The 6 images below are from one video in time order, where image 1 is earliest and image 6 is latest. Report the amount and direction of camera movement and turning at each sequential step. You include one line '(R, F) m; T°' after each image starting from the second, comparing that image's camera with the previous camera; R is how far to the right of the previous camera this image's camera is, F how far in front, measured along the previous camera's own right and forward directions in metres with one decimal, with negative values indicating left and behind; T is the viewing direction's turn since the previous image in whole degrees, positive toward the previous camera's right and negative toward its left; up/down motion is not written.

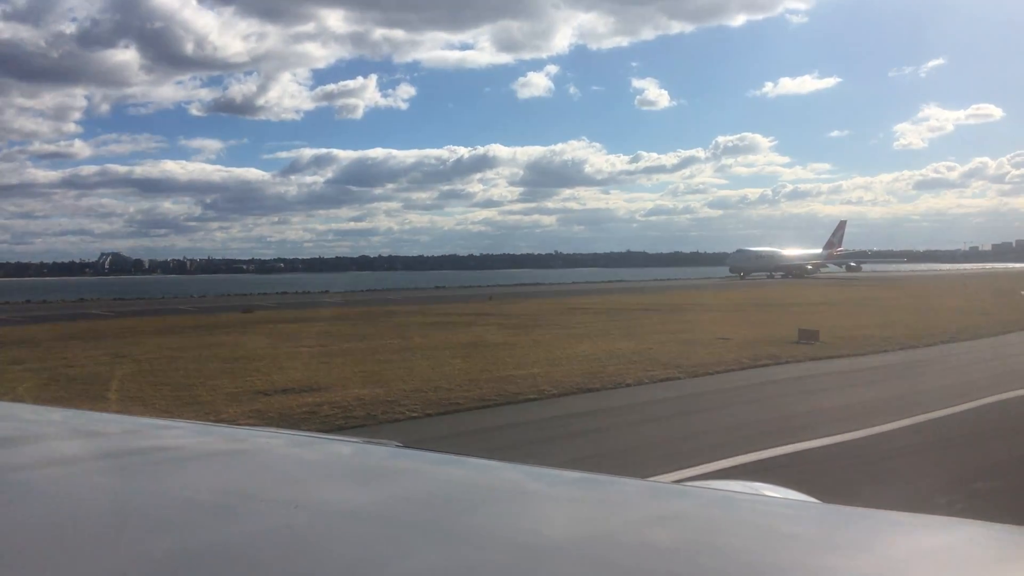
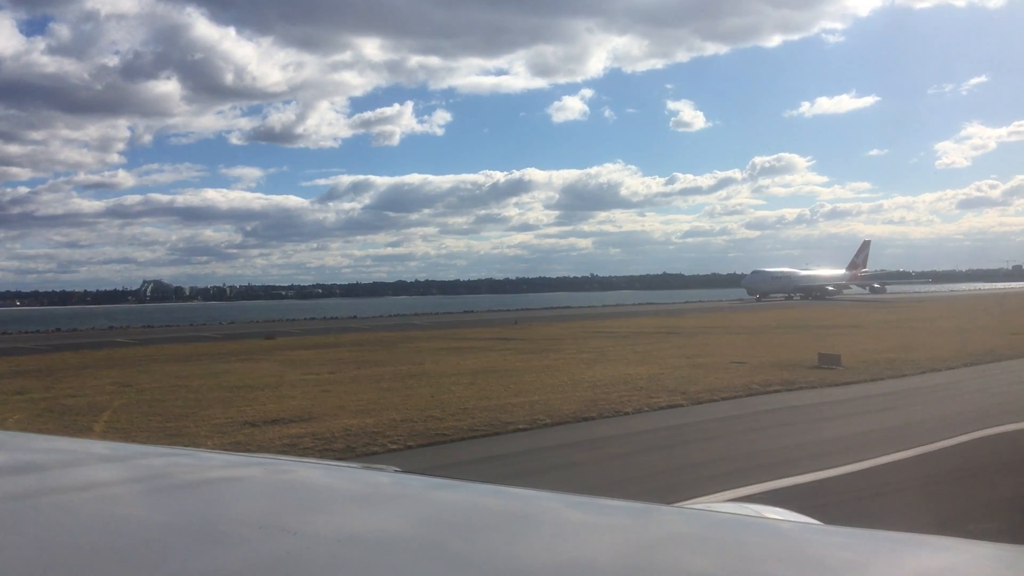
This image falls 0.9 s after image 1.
(+0.4, +0.1) m; -3°
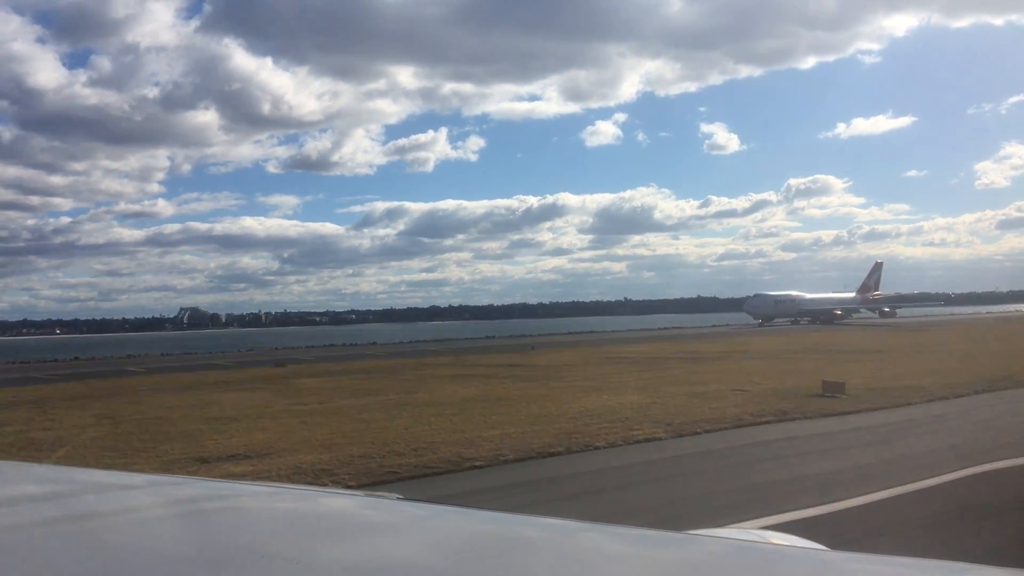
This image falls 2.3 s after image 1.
(+0.6, +0.2) m; -3°
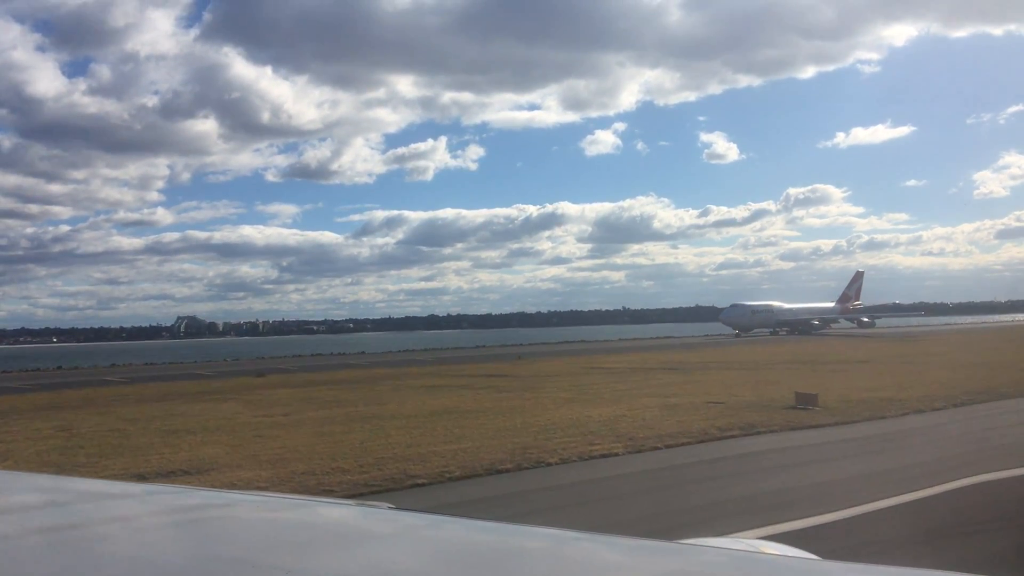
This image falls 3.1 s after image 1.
(+0.4, +0.1) m; 0°
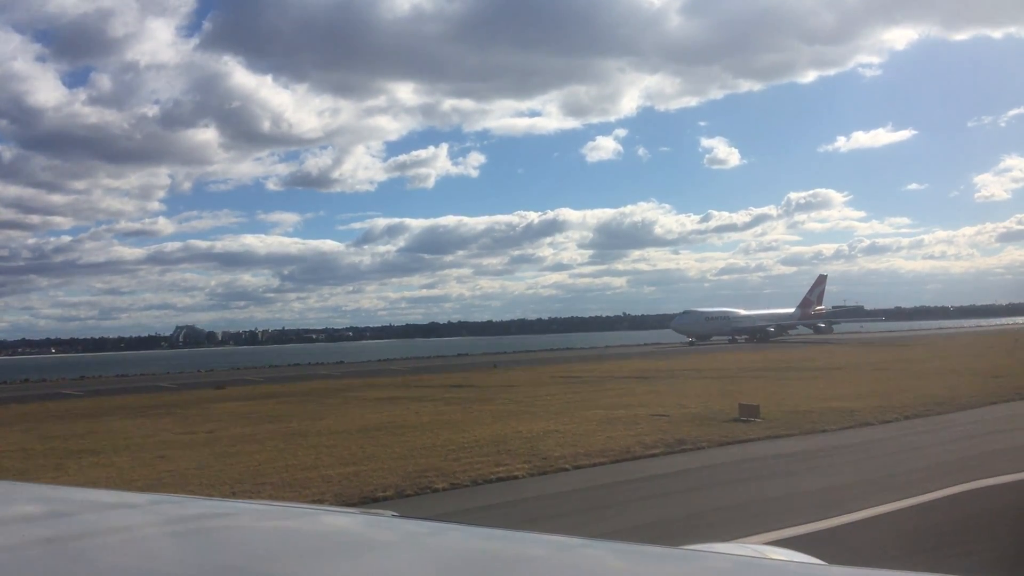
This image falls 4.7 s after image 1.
(+0.5, +0.3) m; 0°
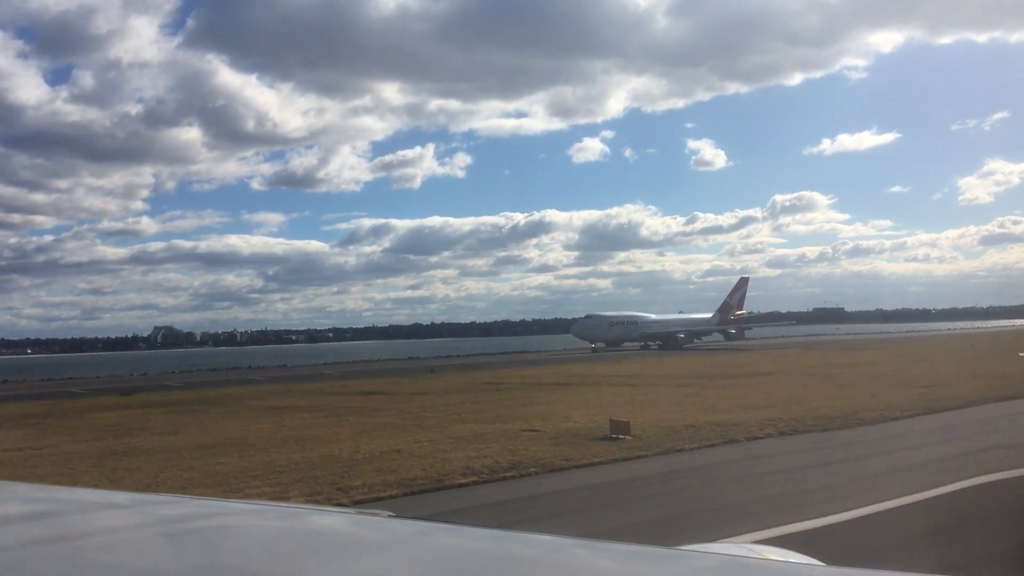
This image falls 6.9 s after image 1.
(-0.2, +0.2) m; +1°
